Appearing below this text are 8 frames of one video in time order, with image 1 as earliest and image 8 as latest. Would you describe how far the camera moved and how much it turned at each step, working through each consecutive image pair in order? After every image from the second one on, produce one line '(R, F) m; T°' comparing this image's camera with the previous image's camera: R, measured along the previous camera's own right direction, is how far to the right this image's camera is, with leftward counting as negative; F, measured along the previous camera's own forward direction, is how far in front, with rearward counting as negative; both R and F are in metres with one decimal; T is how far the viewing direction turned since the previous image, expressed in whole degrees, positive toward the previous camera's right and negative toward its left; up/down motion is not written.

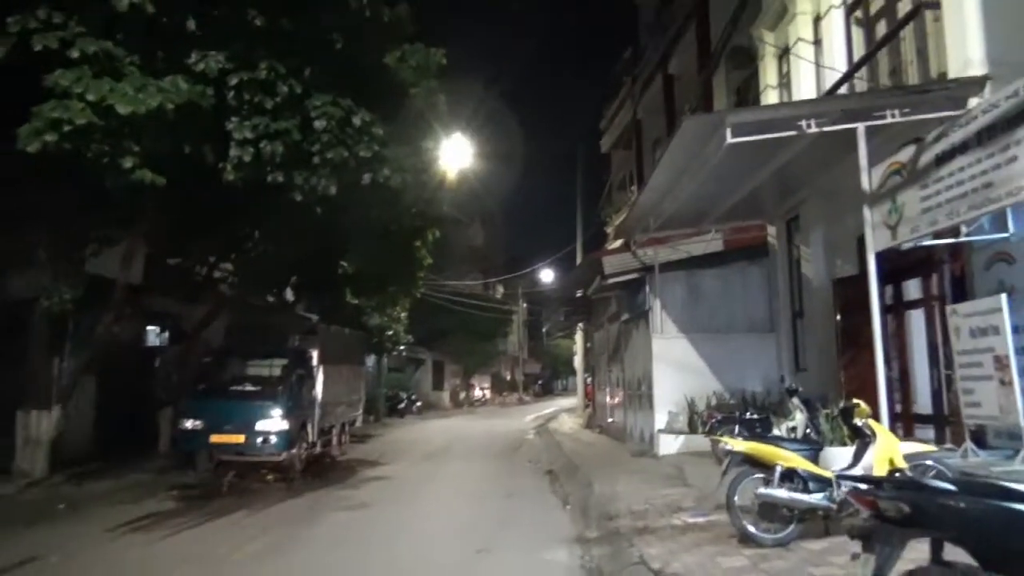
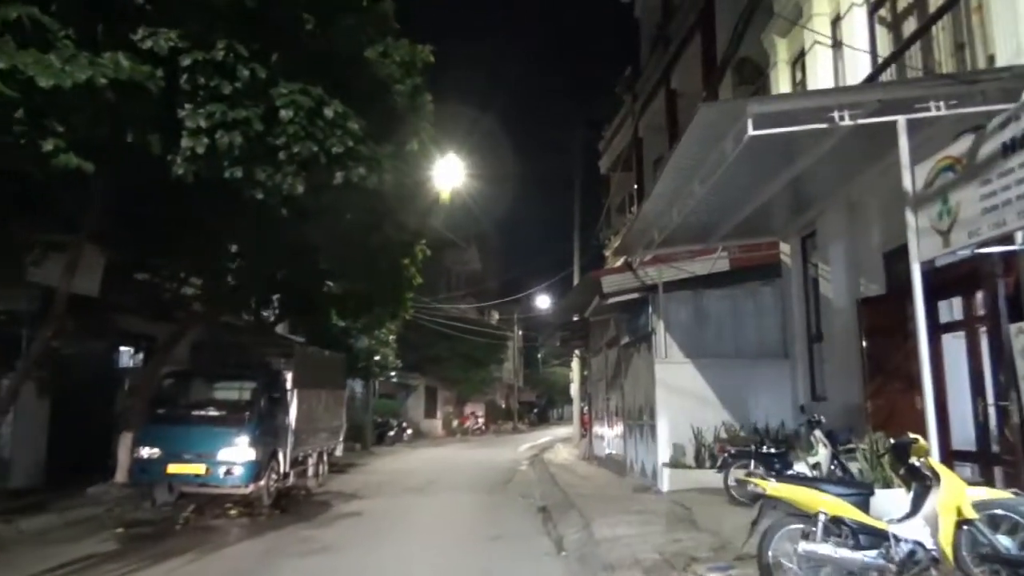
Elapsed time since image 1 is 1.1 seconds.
(+0.1, +1.2) m; 0°
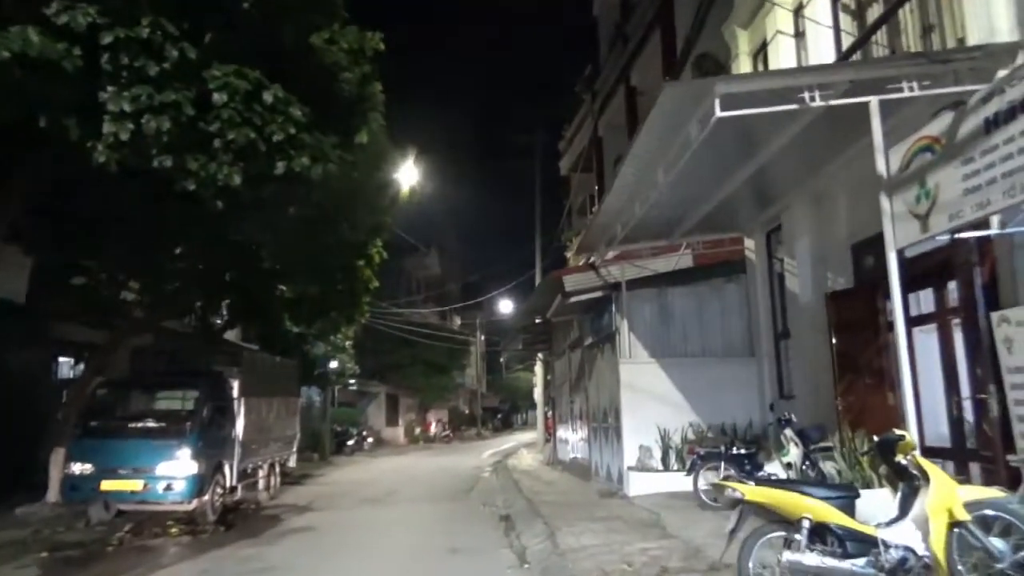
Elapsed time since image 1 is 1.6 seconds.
(+0.1, +0.6) m; +3°
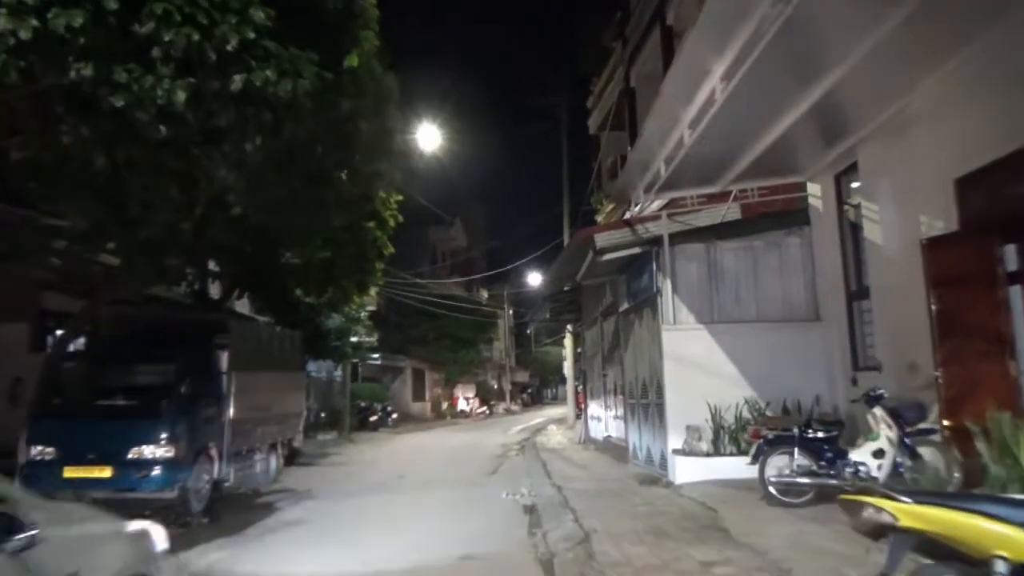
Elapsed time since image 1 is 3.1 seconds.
(+0.1, +1.9) m; -2°
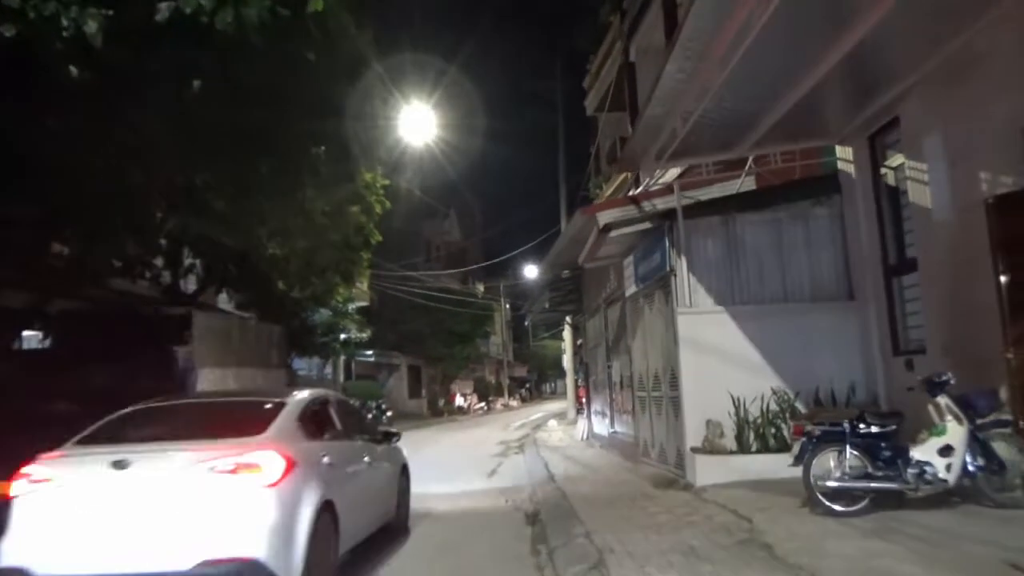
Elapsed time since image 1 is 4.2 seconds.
(0.0, +1.3) m; 0°
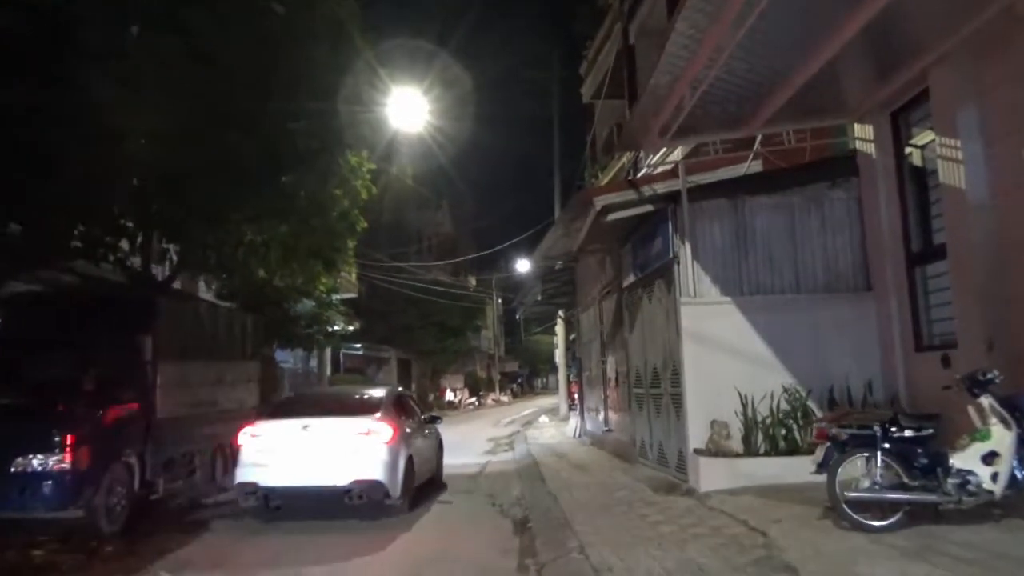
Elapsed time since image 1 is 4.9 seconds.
(0.0, +0.9) m; +1°
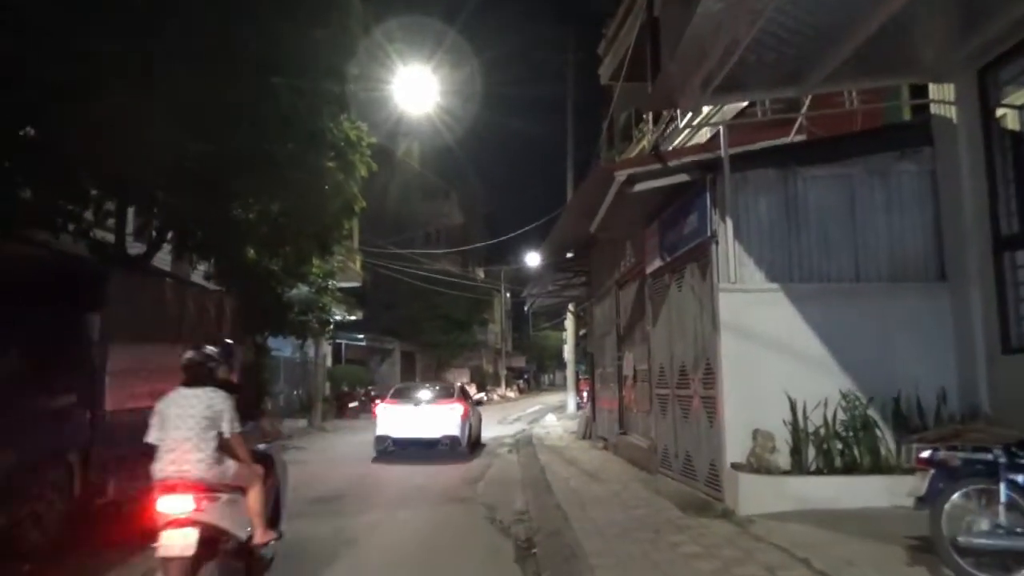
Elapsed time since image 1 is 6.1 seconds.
(0.0, +1.5) m; -1°
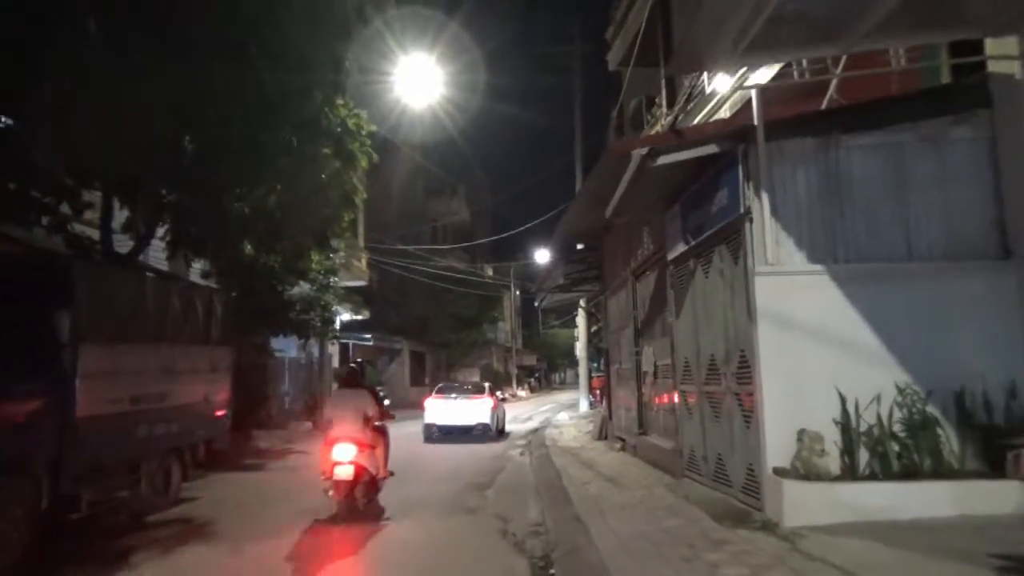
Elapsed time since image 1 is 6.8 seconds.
(0.0, +0.9) m; -1°
